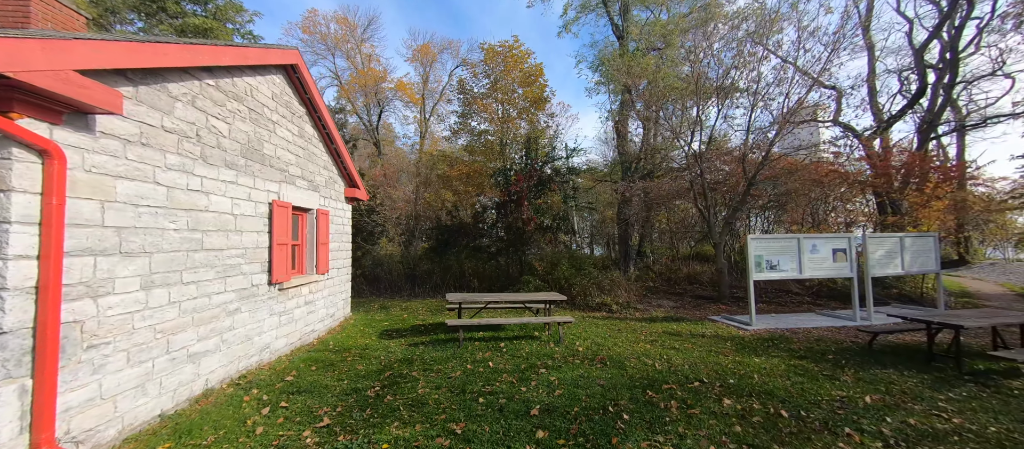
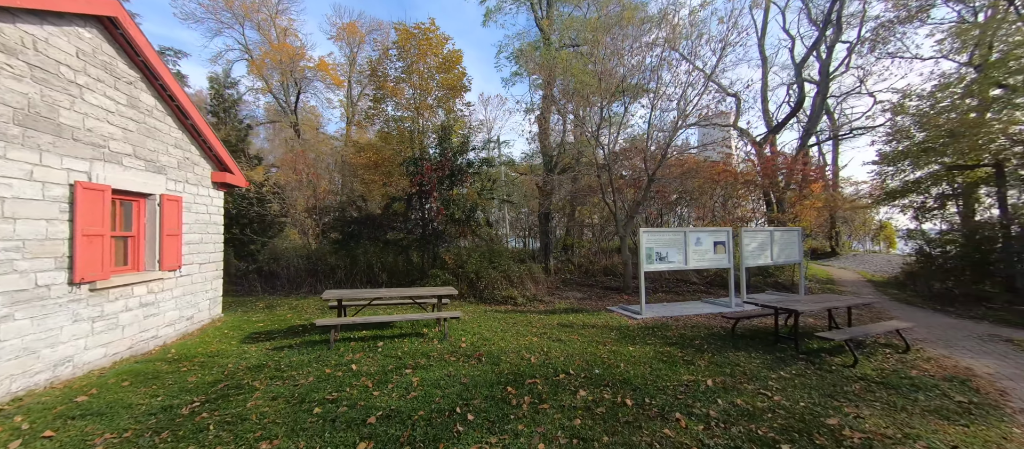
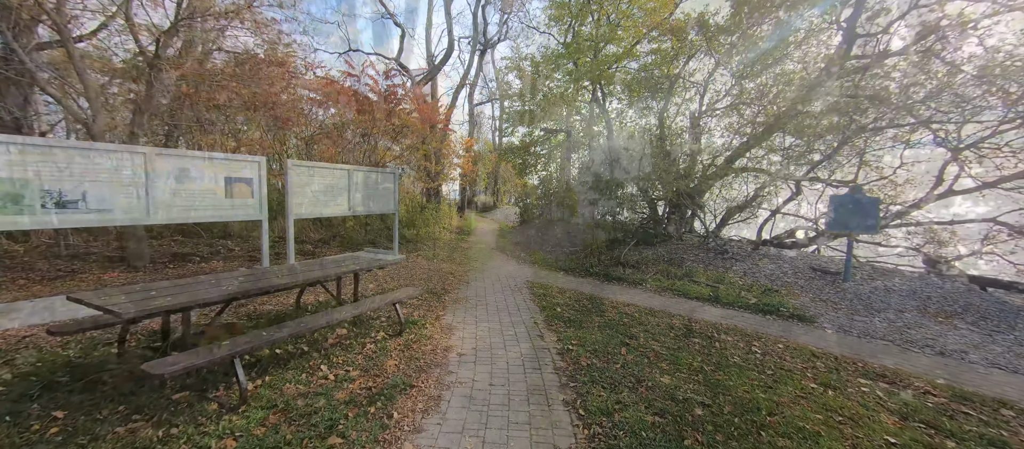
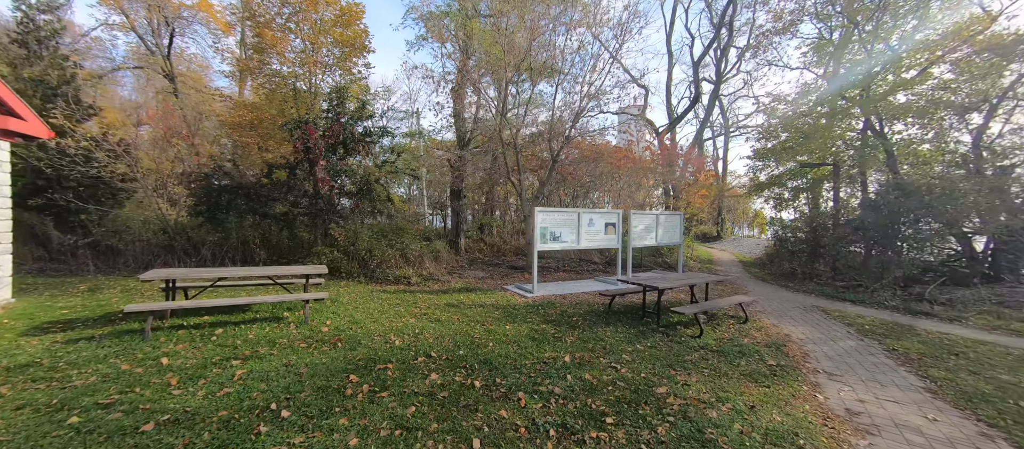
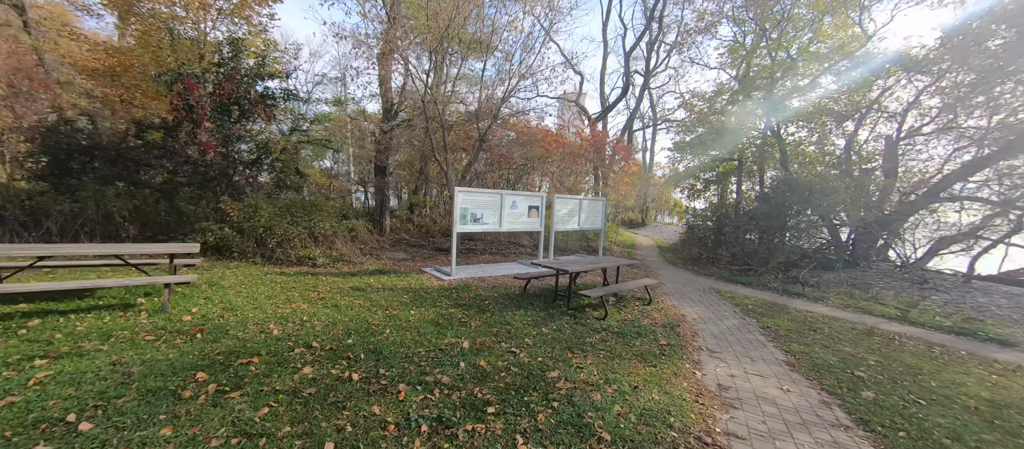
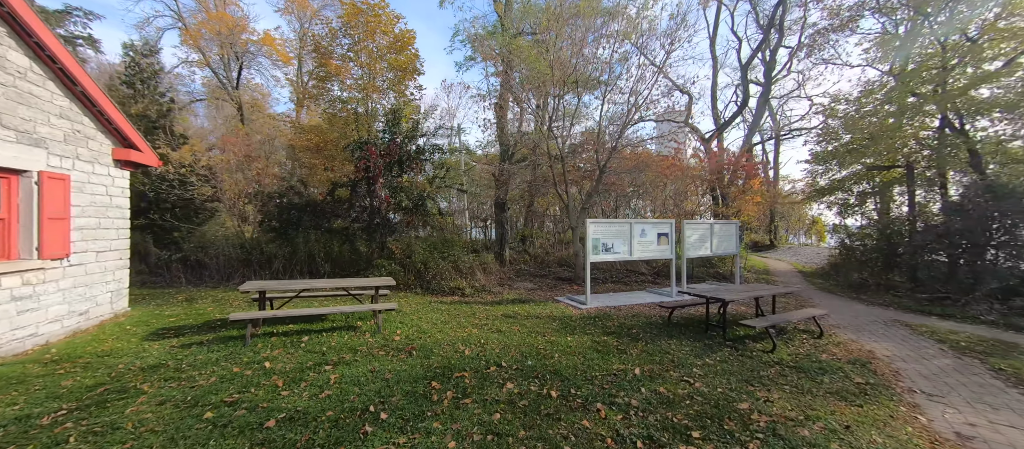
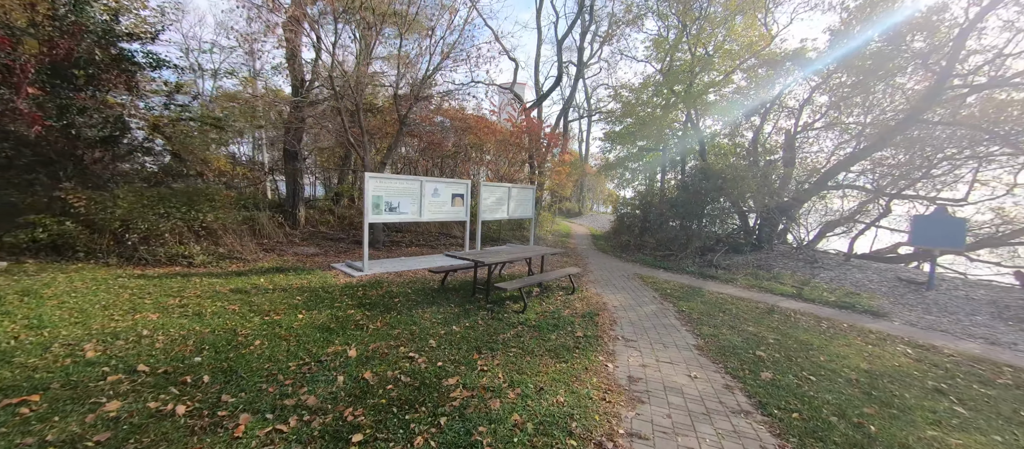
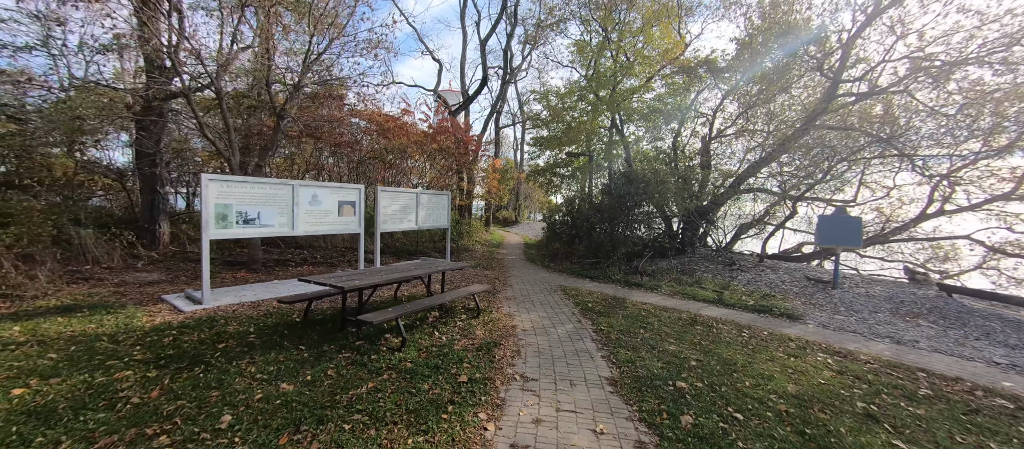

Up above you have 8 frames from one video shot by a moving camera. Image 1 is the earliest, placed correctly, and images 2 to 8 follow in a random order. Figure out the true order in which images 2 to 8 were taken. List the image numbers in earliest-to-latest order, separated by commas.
2, 6, 4, 5, 7, 8, 3
